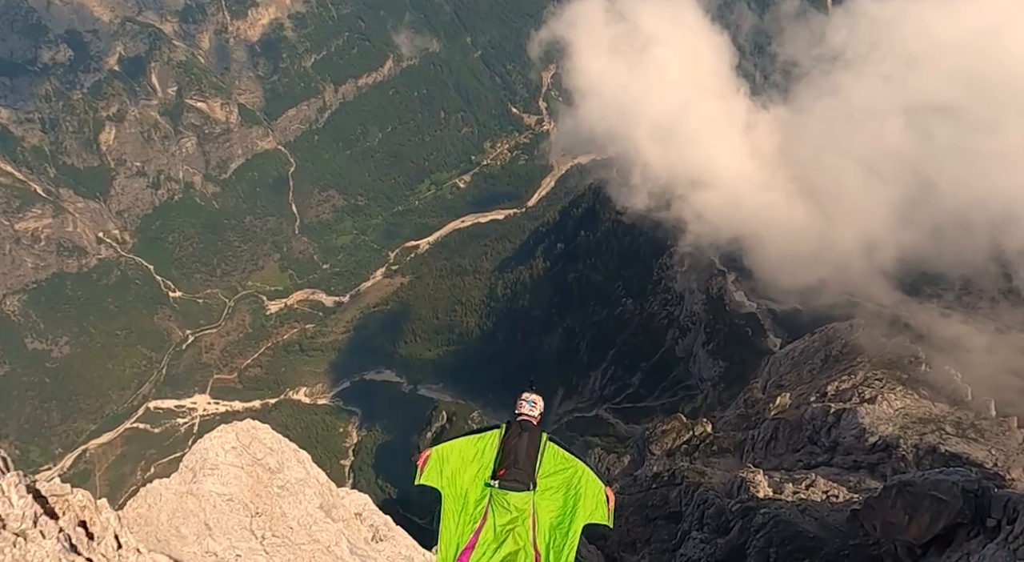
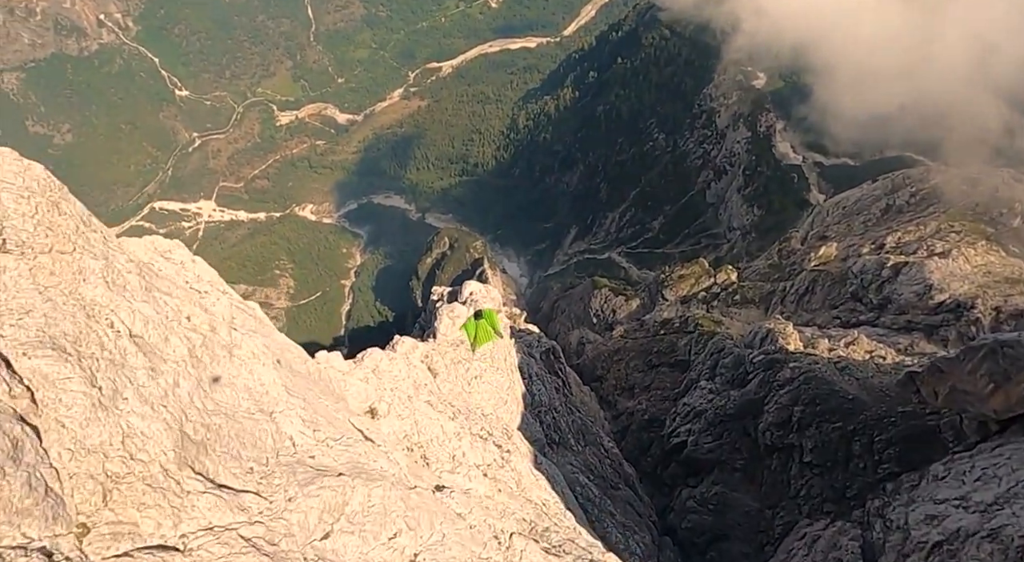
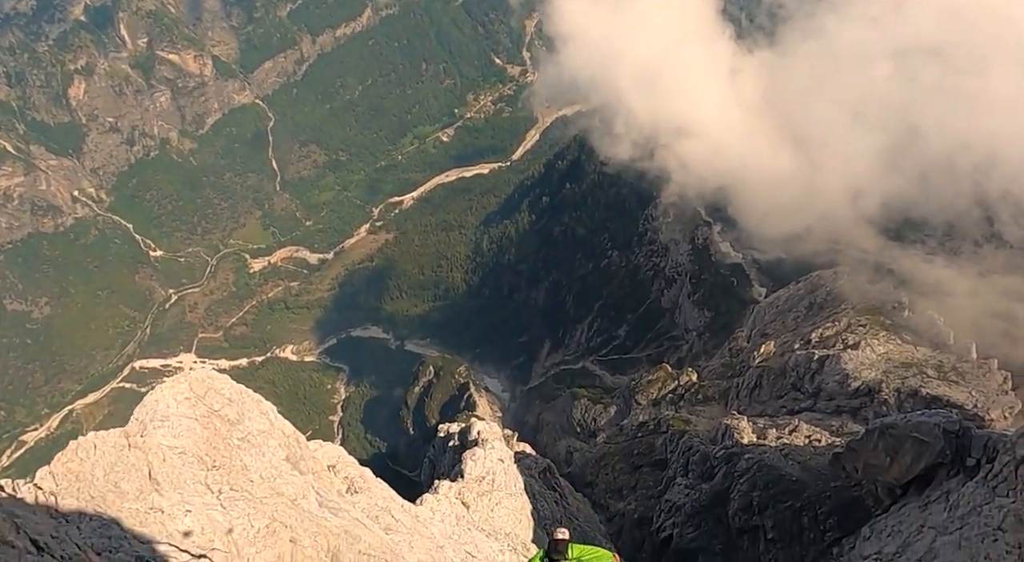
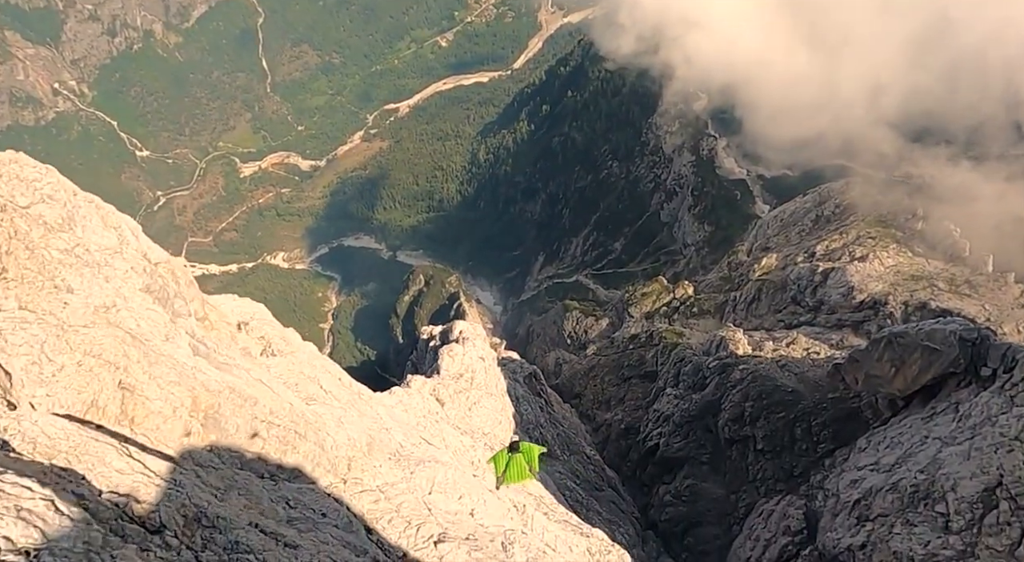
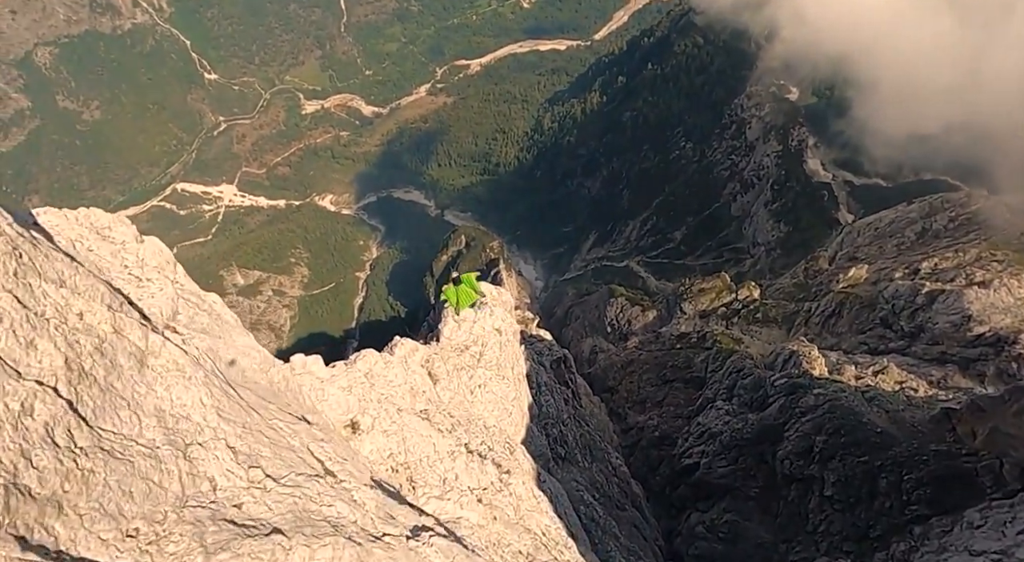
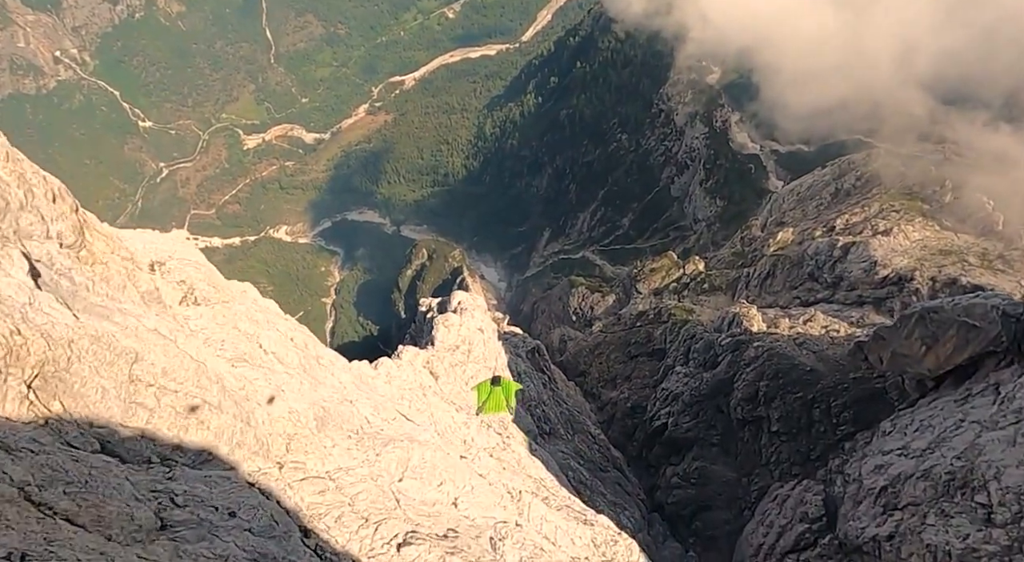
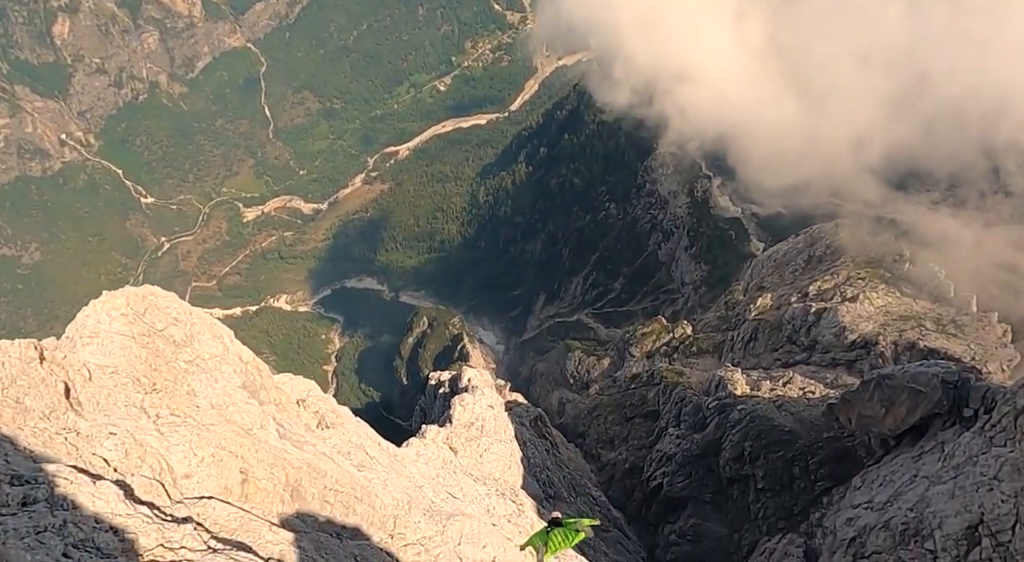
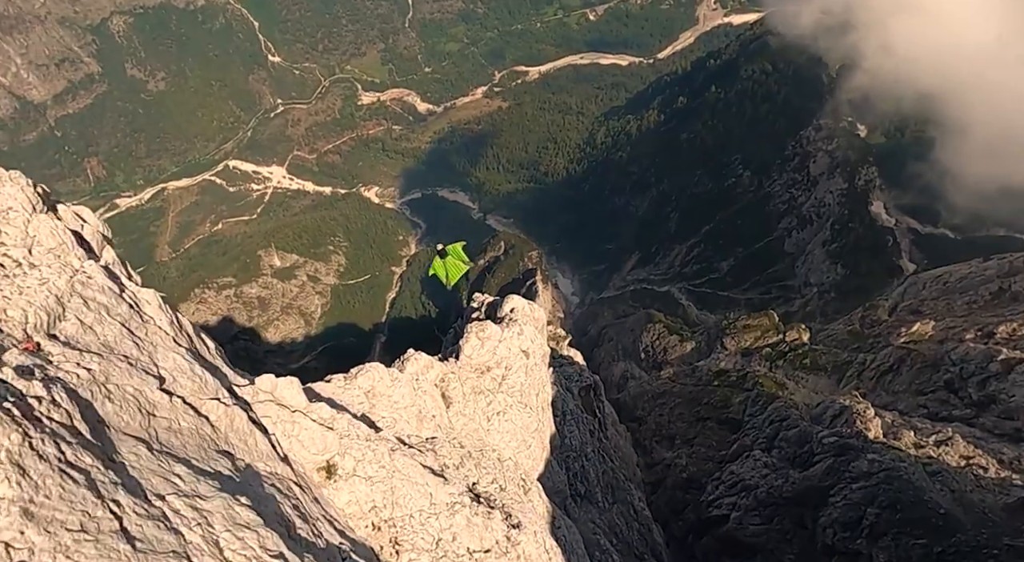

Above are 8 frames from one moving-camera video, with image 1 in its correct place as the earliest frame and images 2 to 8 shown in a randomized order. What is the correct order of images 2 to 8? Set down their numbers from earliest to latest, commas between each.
3, 7, 4, 6, 2, 5, 8
